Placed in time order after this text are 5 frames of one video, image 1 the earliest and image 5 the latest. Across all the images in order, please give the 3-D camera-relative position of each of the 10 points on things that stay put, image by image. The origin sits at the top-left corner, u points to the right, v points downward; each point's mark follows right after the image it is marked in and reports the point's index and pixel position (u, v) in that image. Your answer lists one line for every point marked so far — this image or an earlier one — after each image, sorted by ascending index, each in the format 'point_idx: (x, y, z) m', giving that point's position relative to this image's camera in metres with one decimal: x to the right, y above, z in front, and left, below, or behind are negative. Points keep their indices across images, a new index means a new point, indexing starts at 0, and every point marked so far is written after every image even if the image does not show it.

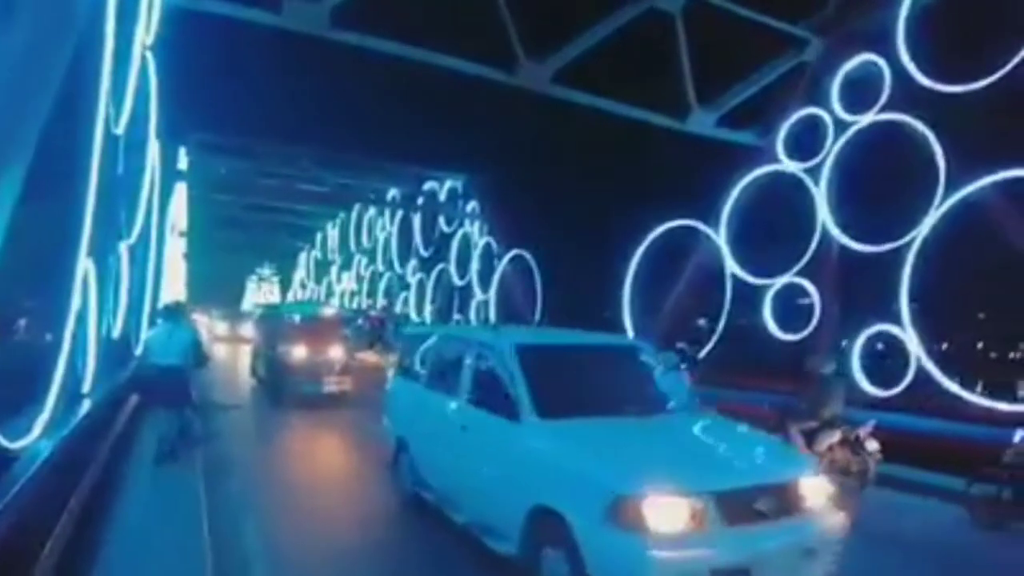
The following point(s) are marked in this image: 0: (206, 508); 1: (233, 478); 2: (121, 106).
0: (-2.8, -2.0, +10.5) m
1: (-2.9, -2.0, +11.9) m
2: (-4.6, +2.1, +13.1) m
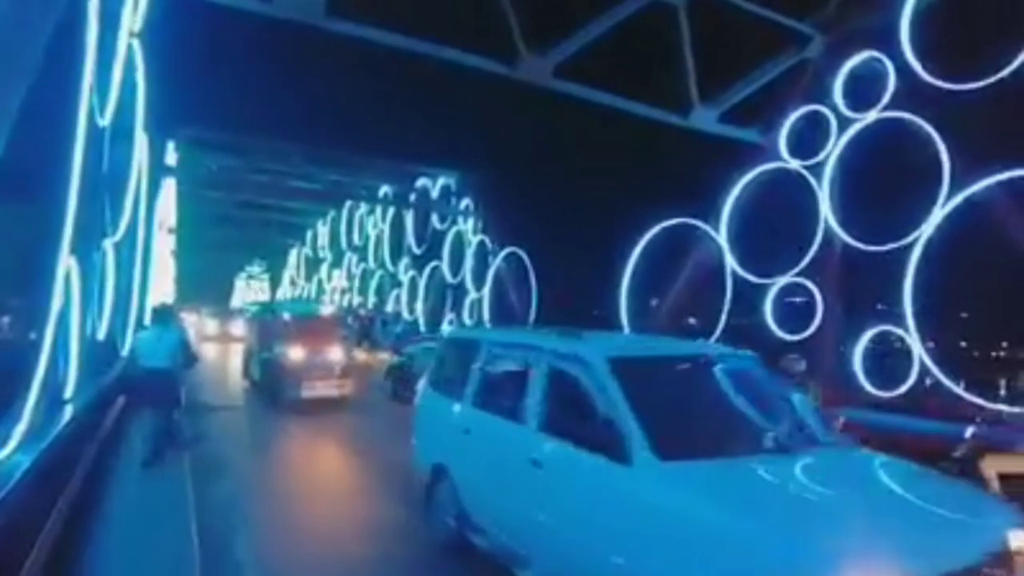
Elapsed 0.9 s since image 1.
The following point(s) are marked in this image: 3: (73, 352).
0: (-2.8, -2.0, +10.0) m
1: (-2.9, -2.0, +11.5) m
2: (-4.6, +2.2, +12.7) m
3: (-4.2, -0.6, +10.8) m
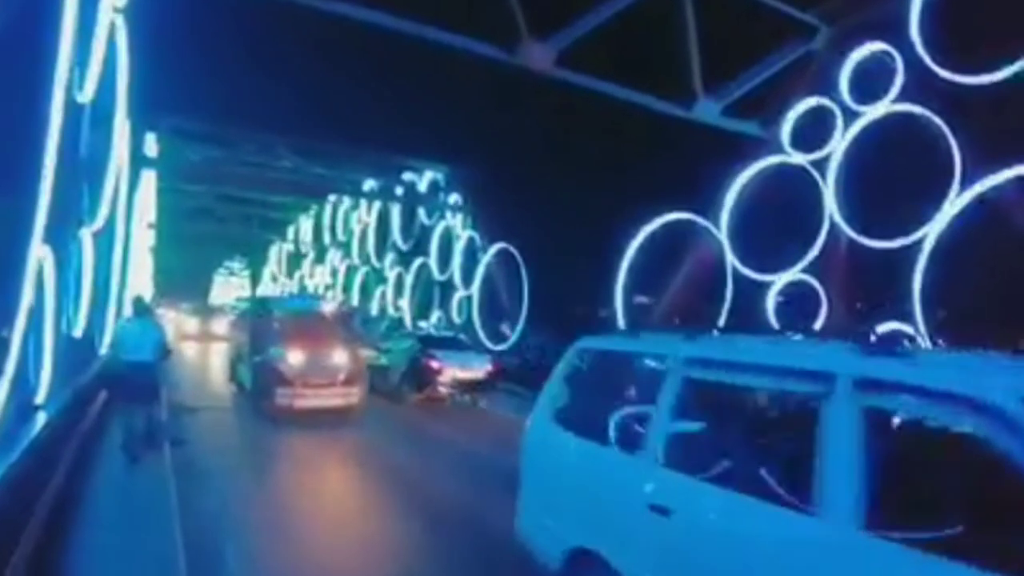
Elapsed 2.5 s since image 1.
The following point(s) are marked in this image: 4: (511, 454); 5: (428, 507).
0: (-2.7, -2.0, +9.3) m
1: (-2.9, -1.9, +10.8) m
2: (-4.6, +2.2, +11.9) m
3: (-4.2, -0.6, +10.1) m
4: (0.0, -2.1, +14.4) m
5: (-0.8, -2.0, +10.2) m
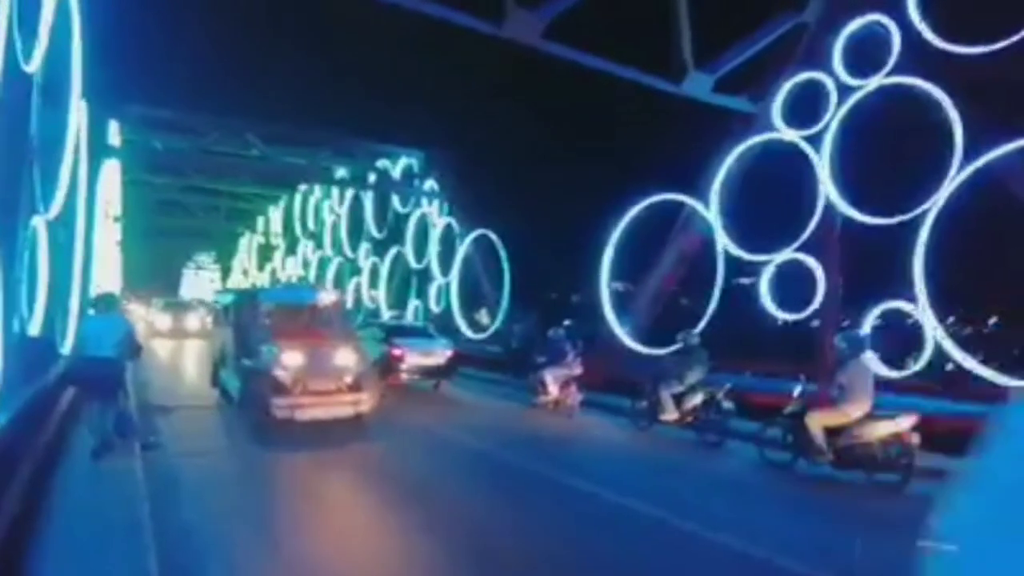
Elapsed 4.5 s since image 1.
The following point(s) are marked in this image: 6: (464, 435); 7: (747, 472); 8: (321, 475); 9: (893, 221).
0: (-2.7, -1.9, +8.5) m
1: (-2.9, -1.9, +10.0) m
2: (-4.7, +2.3, +11.0) m
3: (-4.2, -0.5, +9.2) m
4: (-0.1, -1.9, +13.7) m
5: (-0.7, -1.9, +9.5) m
6: (-0.6, -2.0, +15.0) m
7: (+2.5, -2.0, +12.2) m
8: (-1.9, -1.9, +11.2) m
9: (+5.6, +1.0, +16.4) m
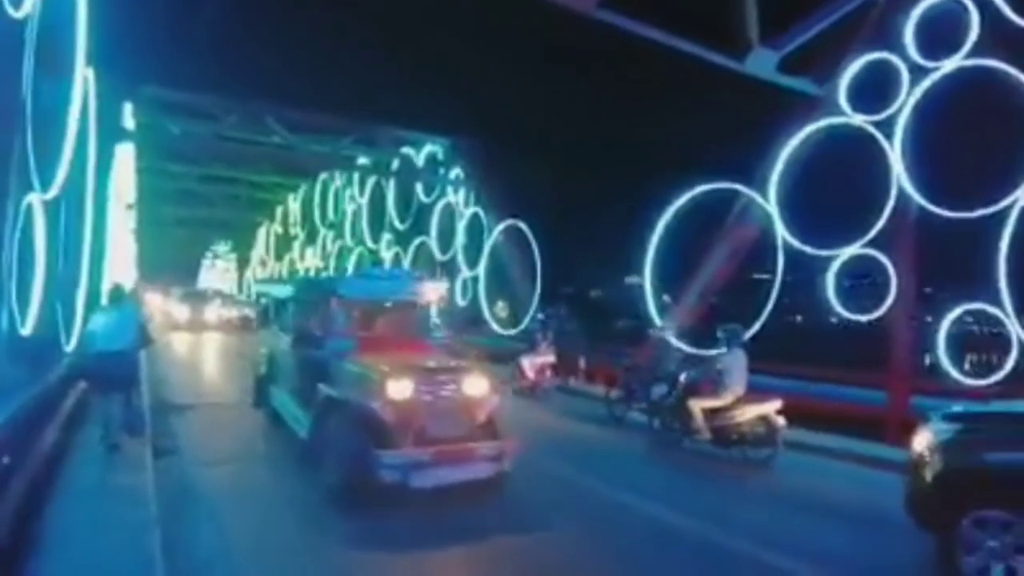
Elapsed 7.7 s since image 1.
0: (-2.2, -1.8, +7.2) m
1: (-2.3, -1.8, +8.6) m
2: (-4.1, +2.4, +9.7) m
3: (-3.6, -0.4, +7.9) m
4: (+0.5, -1.9, +12.3) m
5: (-0.2, -1.8, +8.1) m
6: (0.0, -1.9, +13.6) m
7: (+3.1, -1.9, +10.8) m
8: (-1.3, -1.8, +9.8) m
9: (+6.2, +1.0, +15.0) m
